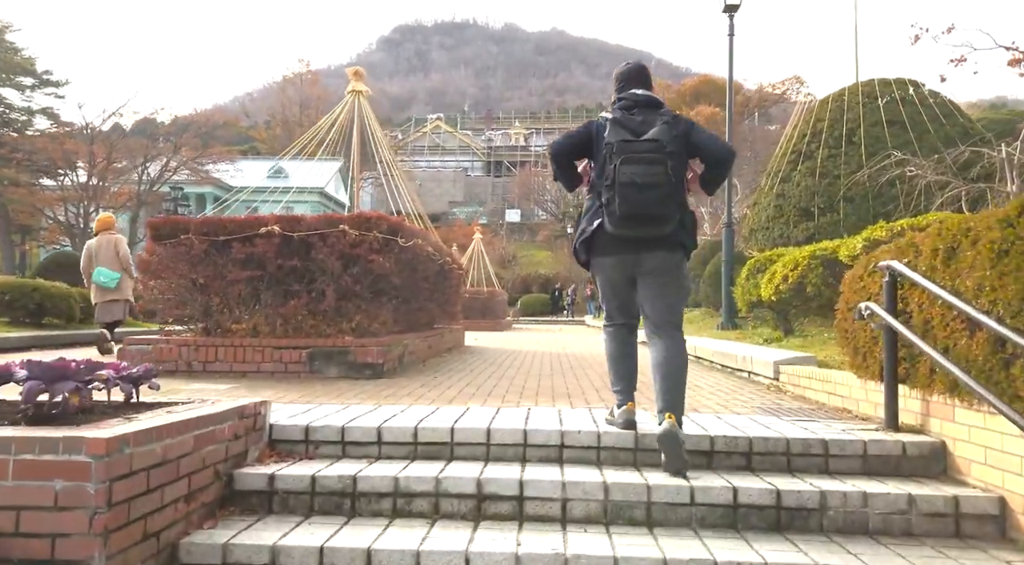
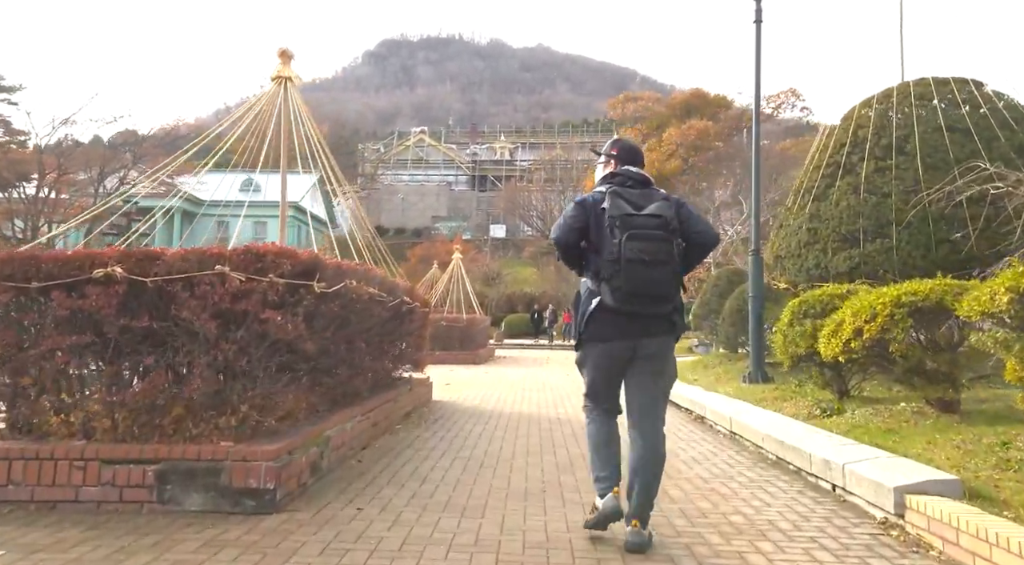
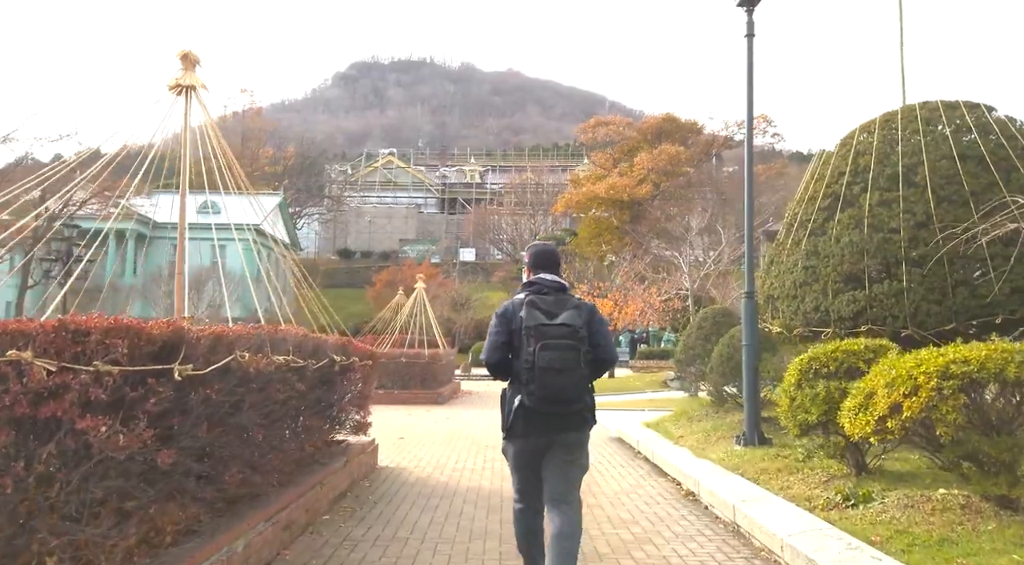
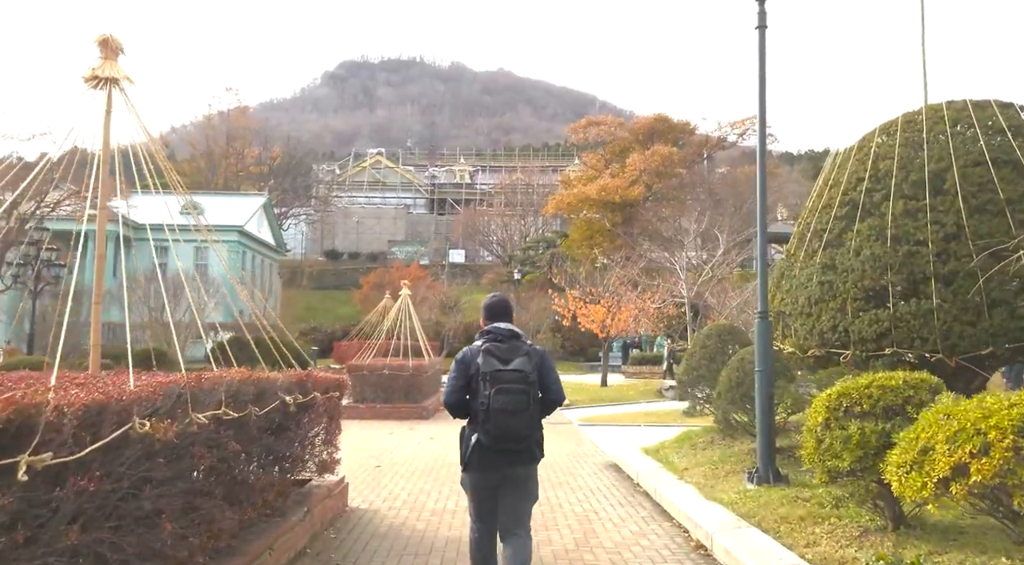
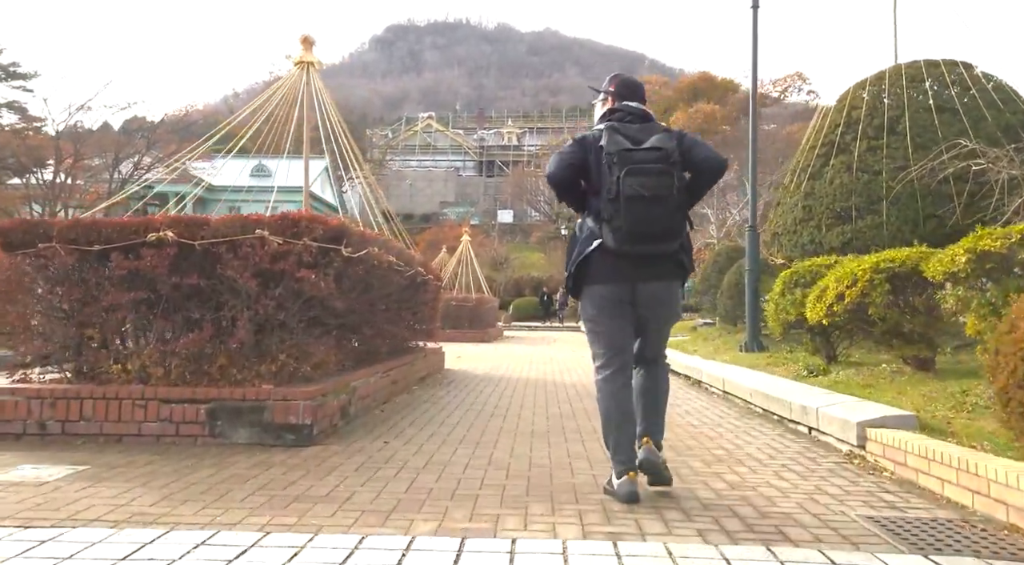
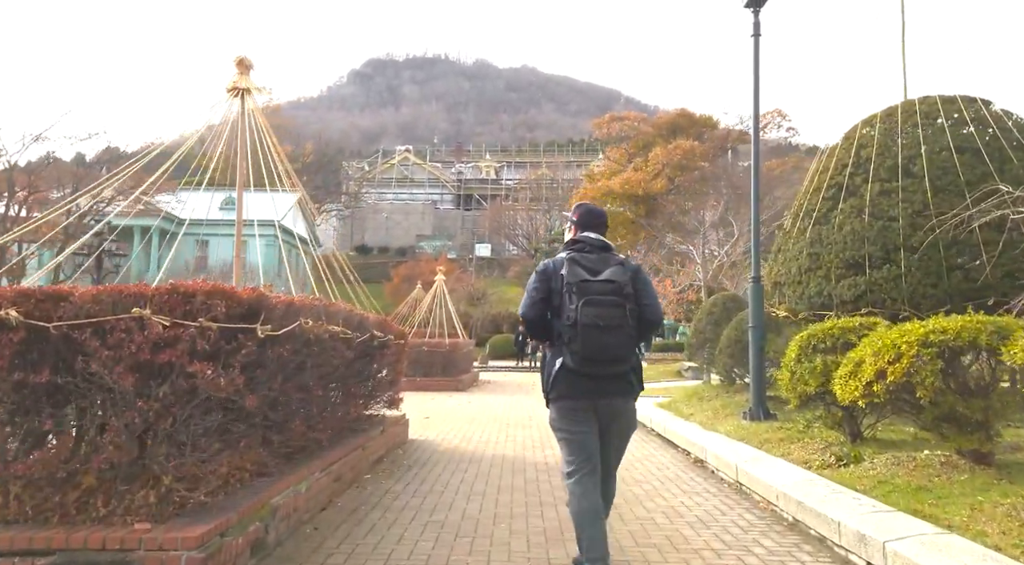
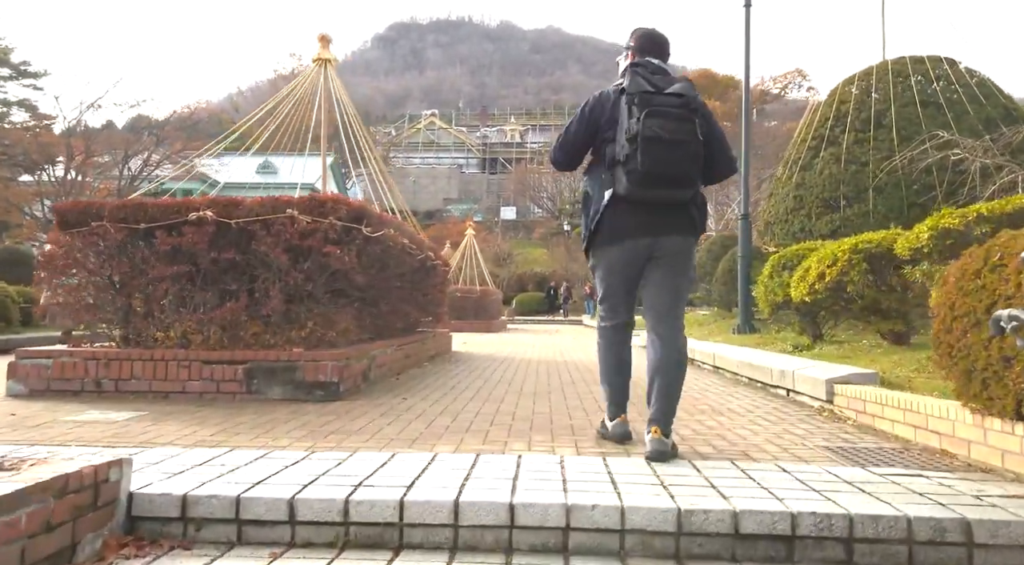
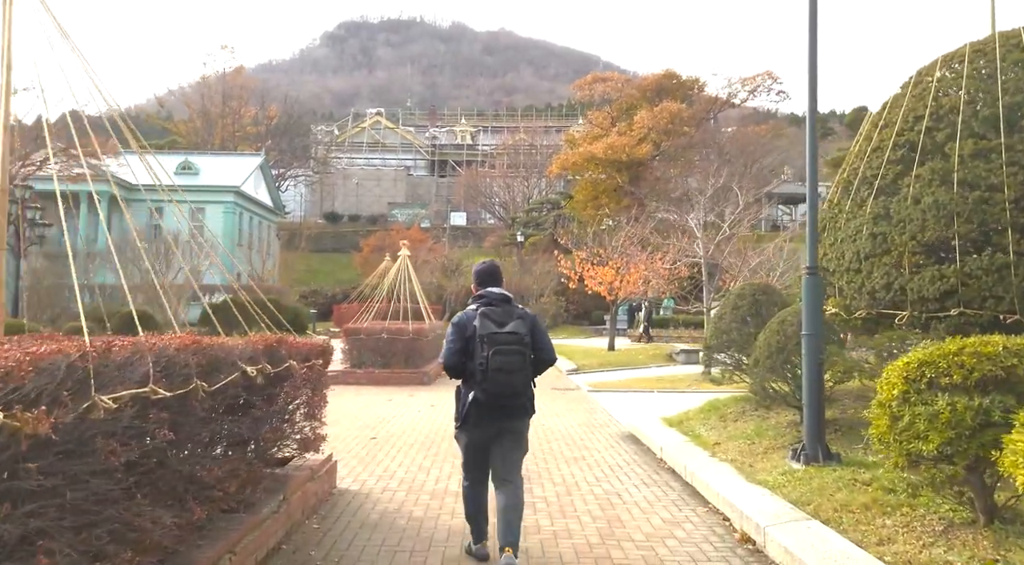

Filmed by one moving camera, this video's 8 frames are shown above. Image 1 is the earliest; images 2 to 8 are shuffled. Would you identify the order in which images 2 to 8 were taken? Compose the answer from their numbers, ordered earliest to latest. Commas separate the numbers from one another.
7, 5, 2, 6, 3, 4, 8
